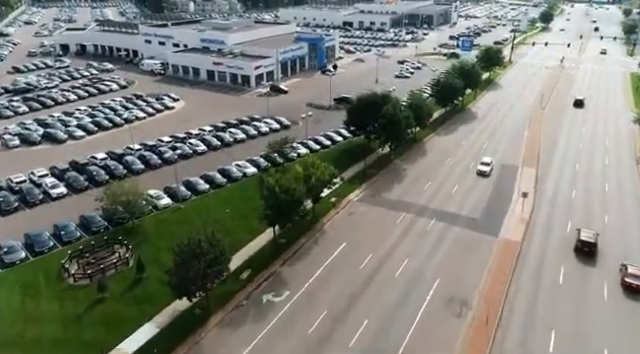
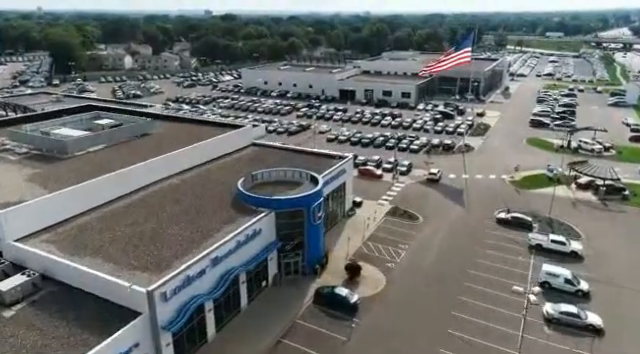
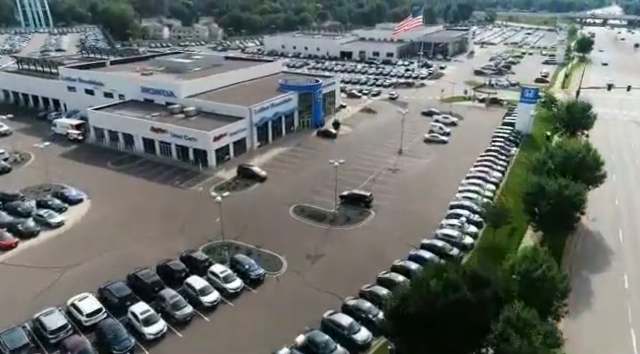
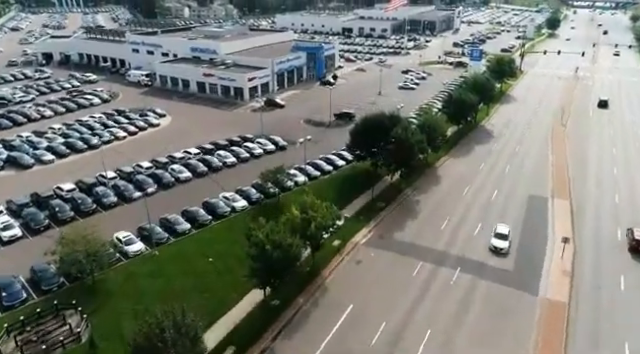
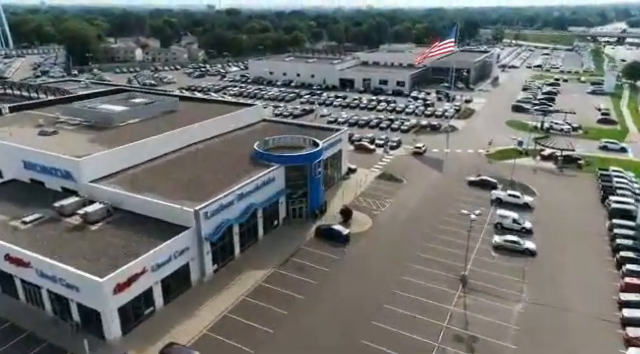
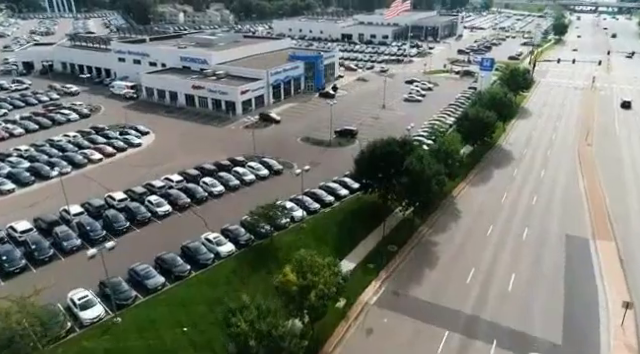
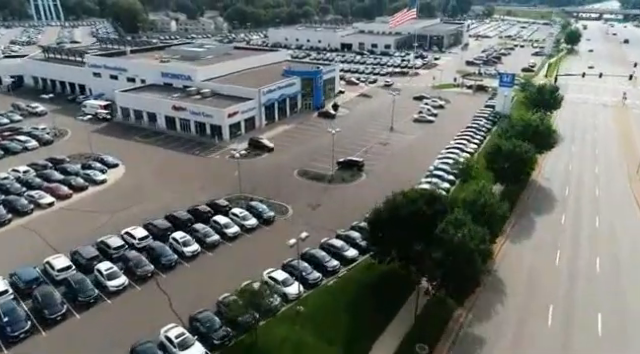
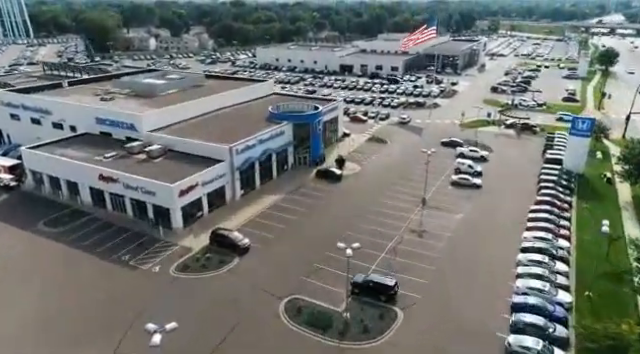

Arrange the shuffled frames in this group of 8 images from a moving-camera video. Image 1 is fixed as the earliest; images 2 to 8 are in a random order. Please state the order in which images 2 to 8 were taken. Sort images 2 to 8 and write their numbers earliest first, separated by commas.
4, 6, 7, 3, 8, 5, 2
